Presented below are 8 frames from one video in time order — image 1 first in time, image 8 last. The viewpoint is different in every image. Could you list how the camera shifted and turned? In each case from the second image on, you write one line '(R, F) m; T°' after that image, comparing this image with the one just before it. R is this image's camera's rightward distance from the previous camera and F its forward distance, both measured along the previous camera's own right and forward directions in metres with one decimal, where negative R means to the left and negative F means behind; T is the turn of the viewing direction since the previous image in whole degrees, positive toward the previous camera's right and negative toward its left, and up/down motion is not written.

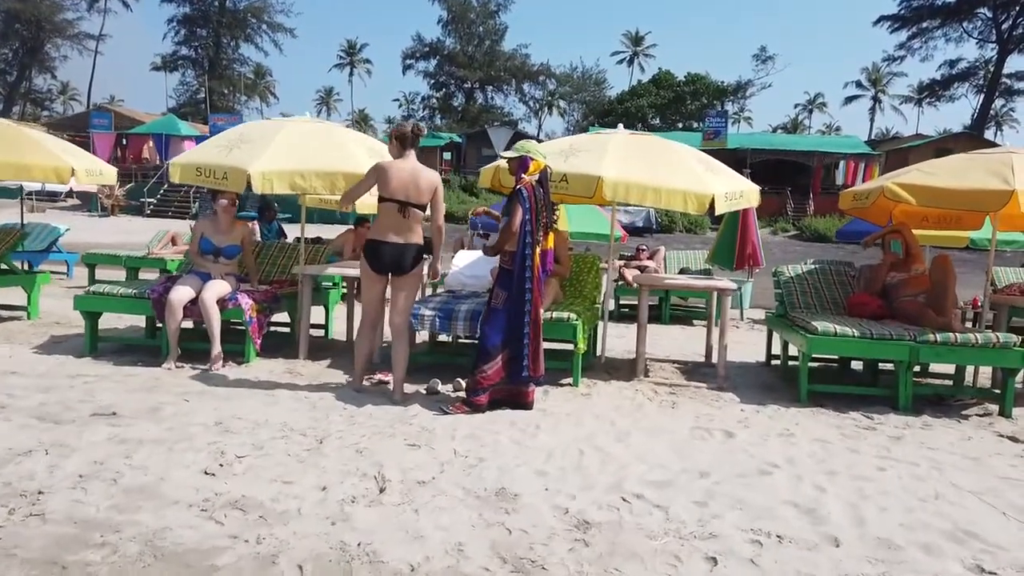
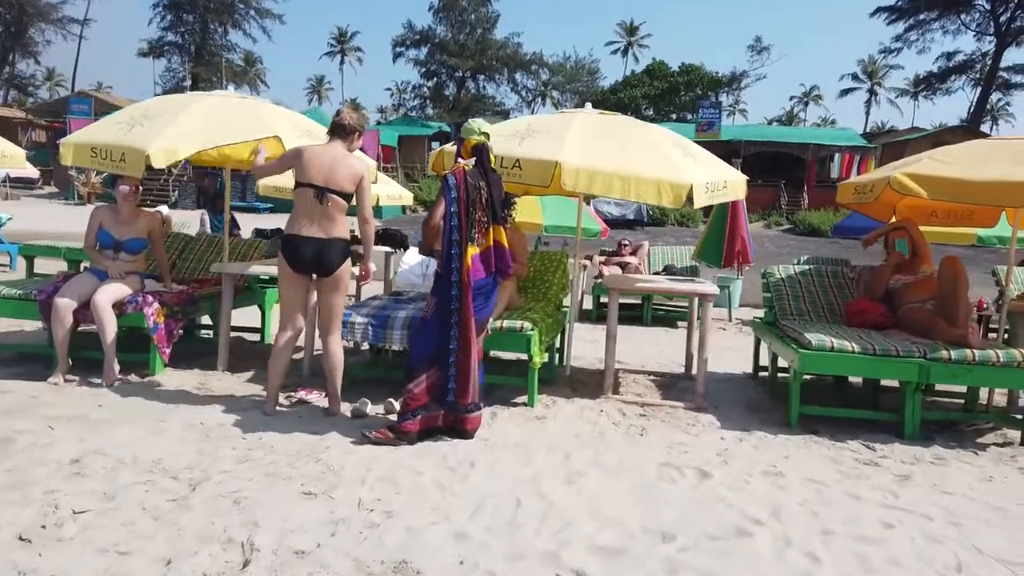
(+0.3, +0.9) m; 0°
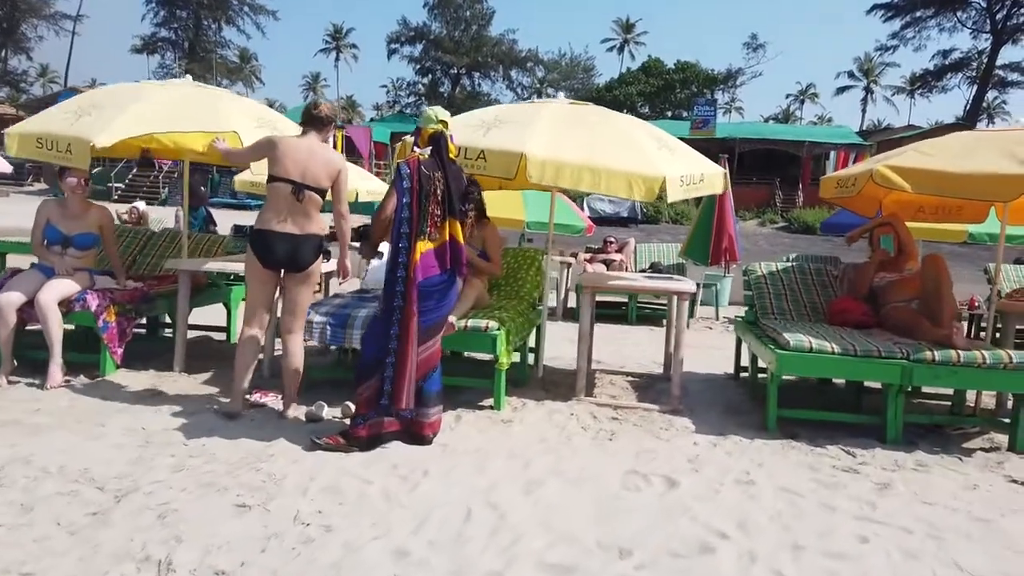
(+0.2, +0.2) m; 0°
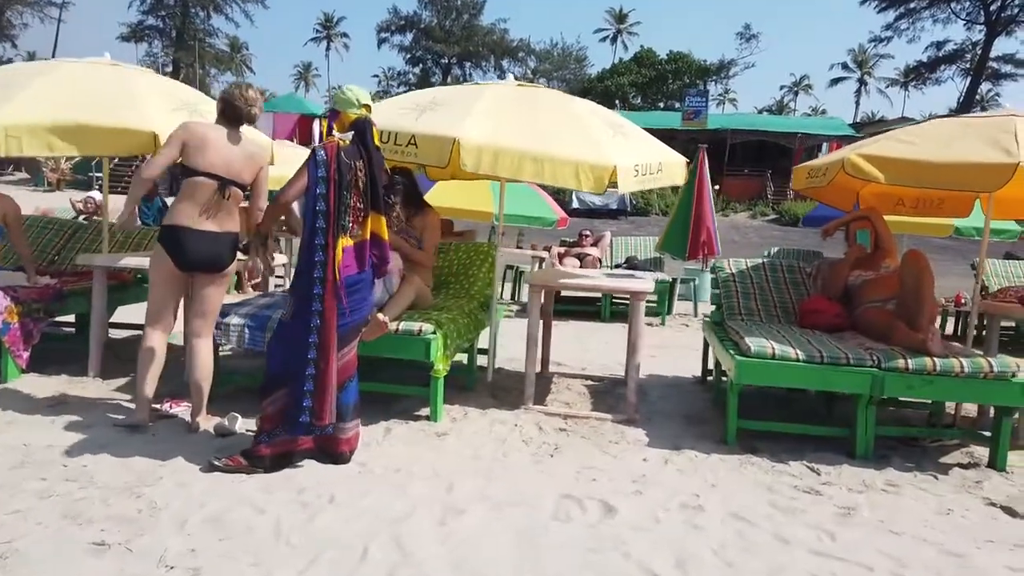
(+0.3, +0.4) m; 0°
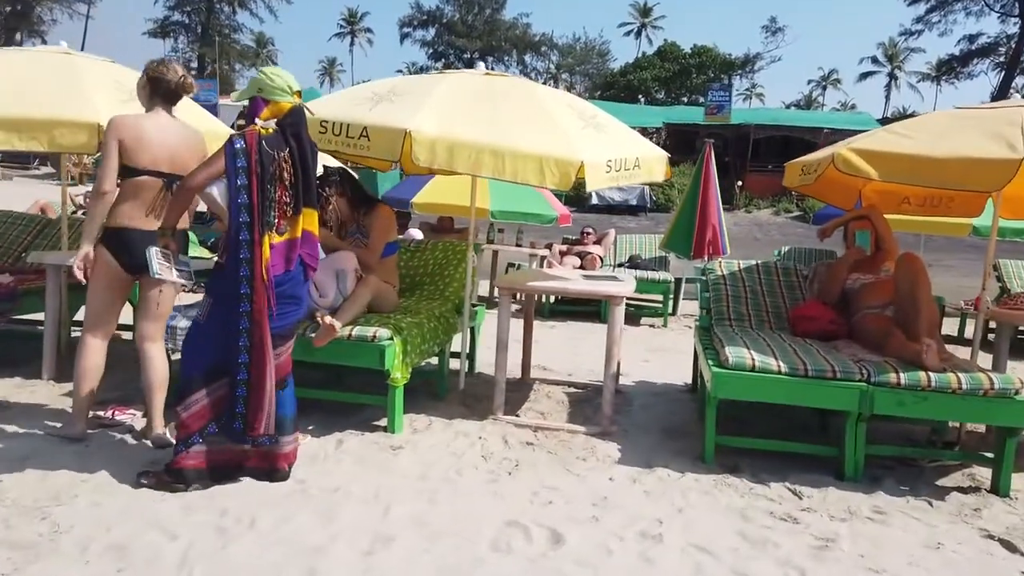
(+0.3, +0.3) m; -2°
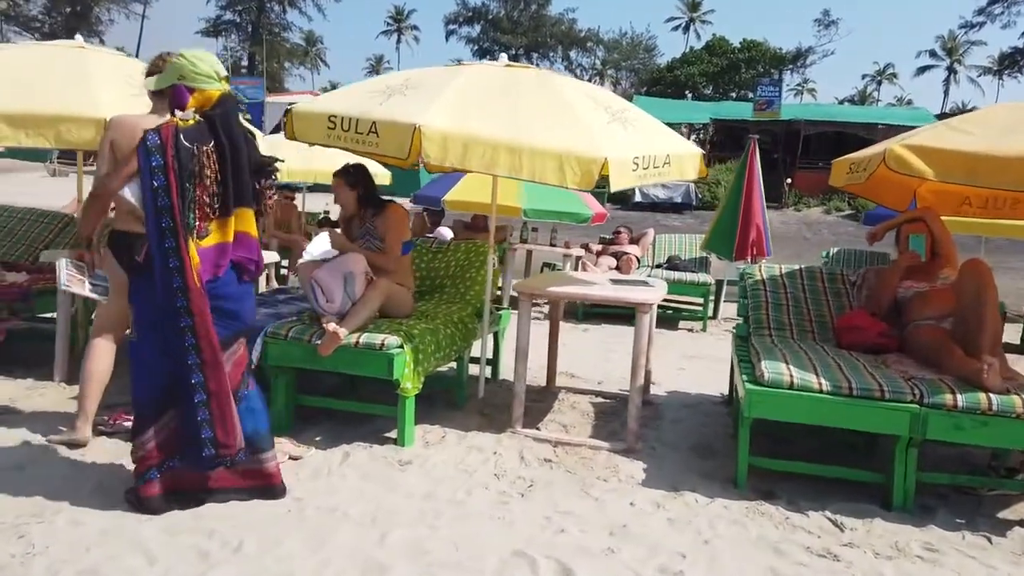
(+0.1, +0.3) m; -3°
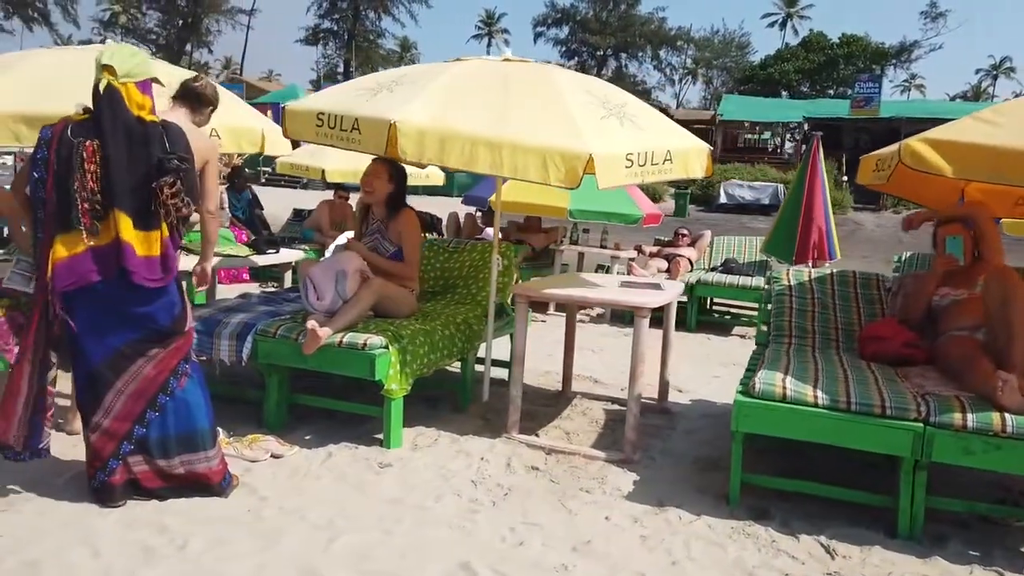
(+0.5, +0.2) m; -7°
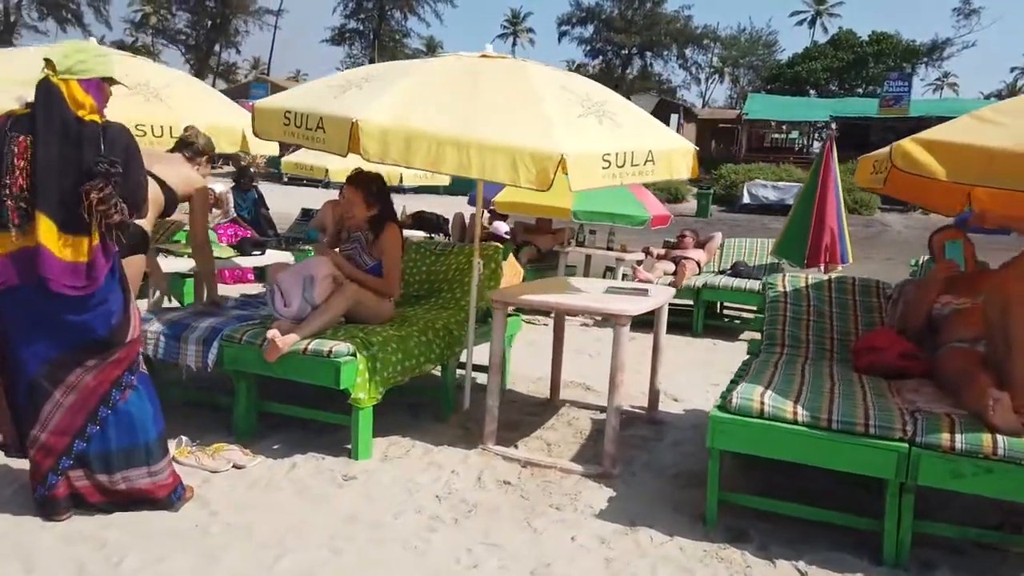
(+0.3, +0.2) m; -2°
